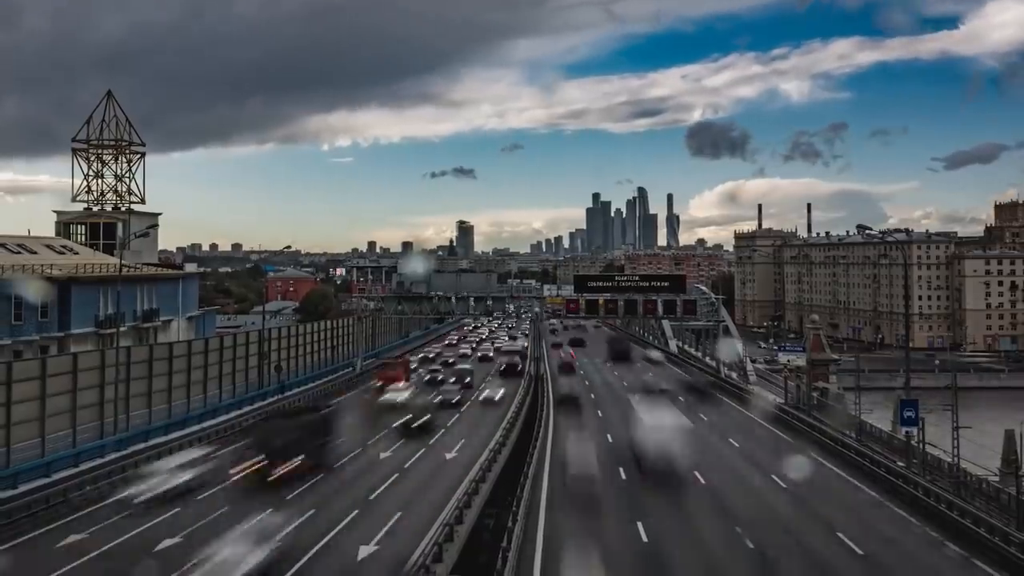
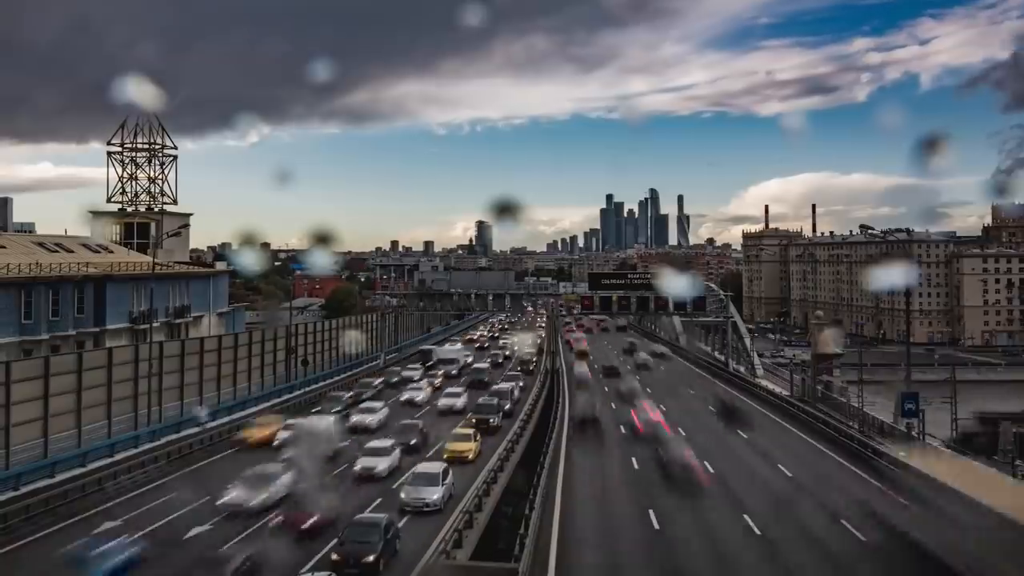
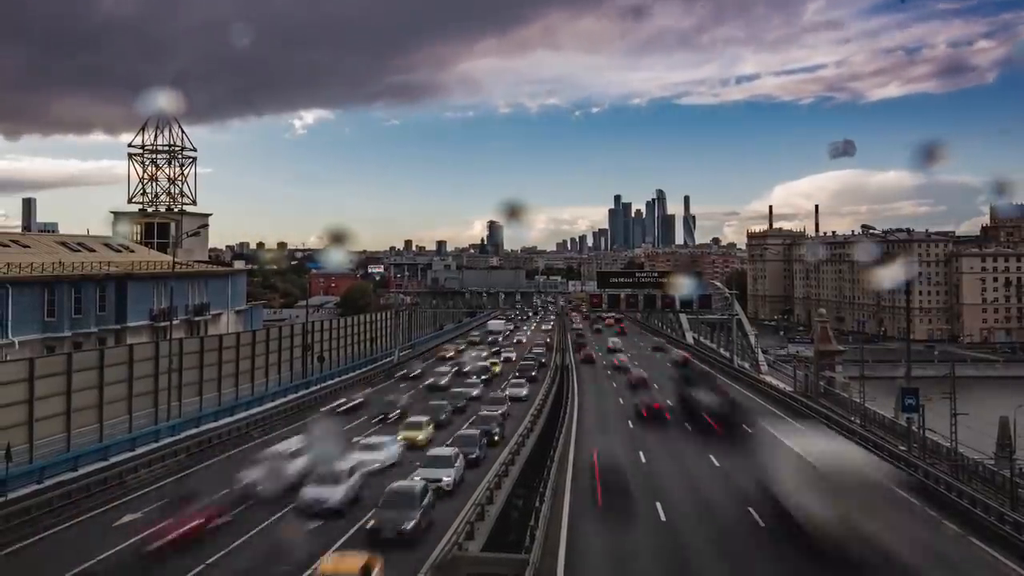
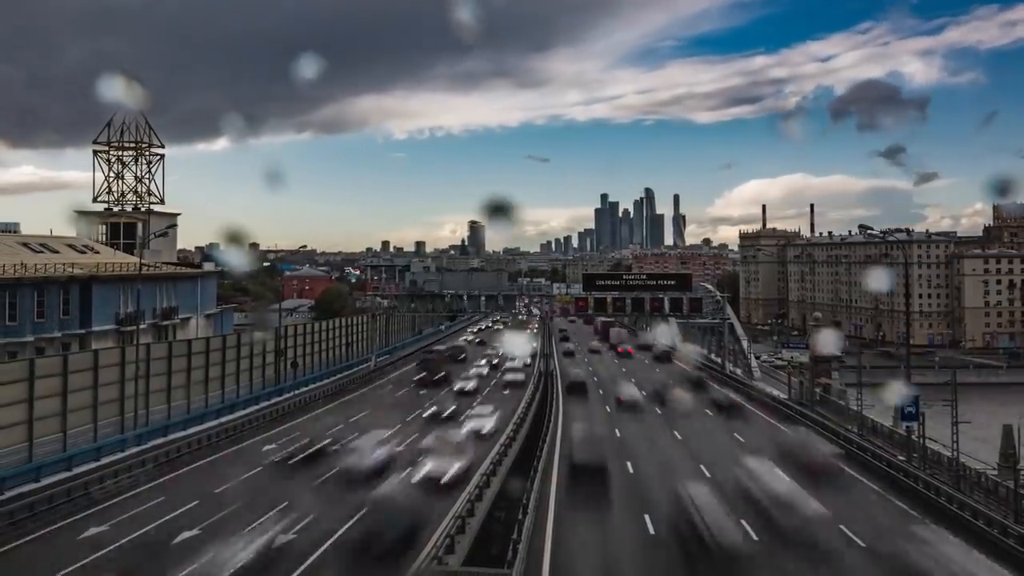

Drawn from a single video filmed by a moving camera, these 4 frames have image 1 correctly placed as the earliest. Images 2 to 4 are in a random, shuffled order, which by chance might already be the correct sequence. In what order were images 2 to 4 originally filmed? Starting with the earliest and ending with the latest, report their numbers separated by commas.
4, 2, 3
